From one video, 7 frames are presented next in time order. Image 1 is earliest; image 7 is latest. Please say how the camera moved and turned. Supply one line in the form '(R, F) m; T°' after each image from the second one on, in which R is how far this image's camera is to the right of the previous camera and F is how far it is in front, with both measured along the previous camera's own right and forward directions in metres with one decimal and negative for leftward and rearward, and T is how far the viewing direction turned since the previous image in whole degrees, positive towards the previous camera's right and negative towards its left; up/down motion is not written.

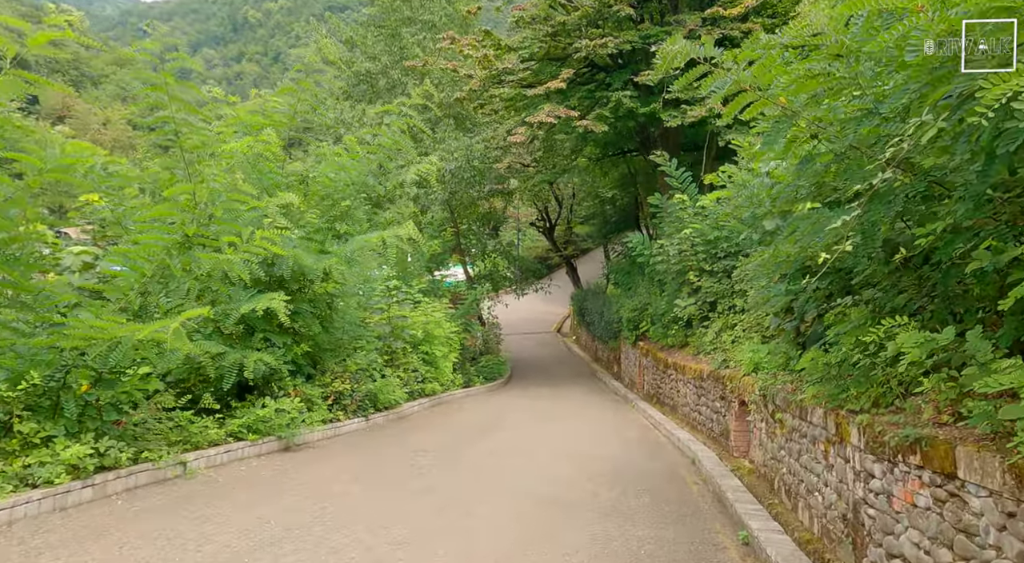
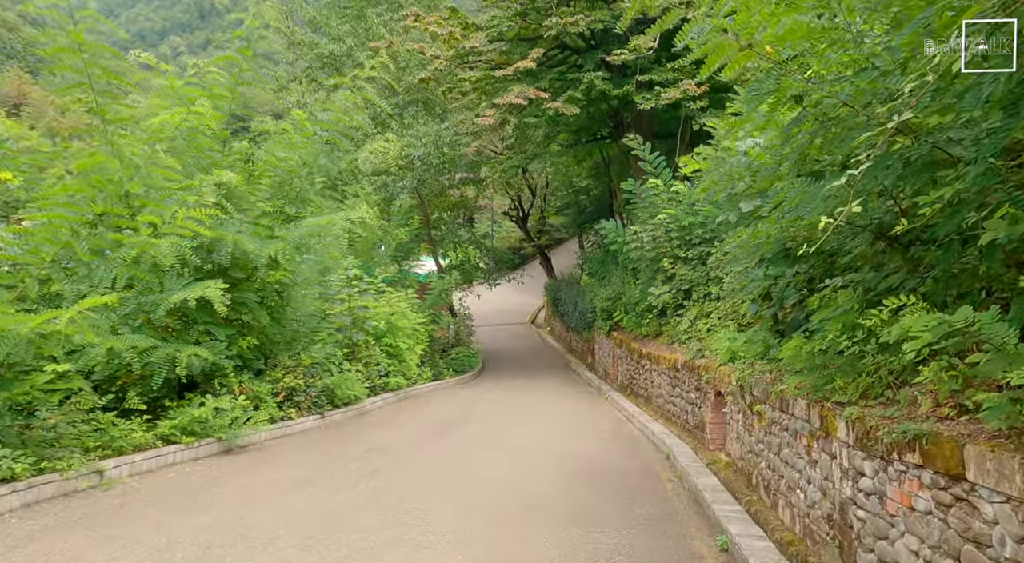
(+0.1, +0.6) m; +2°
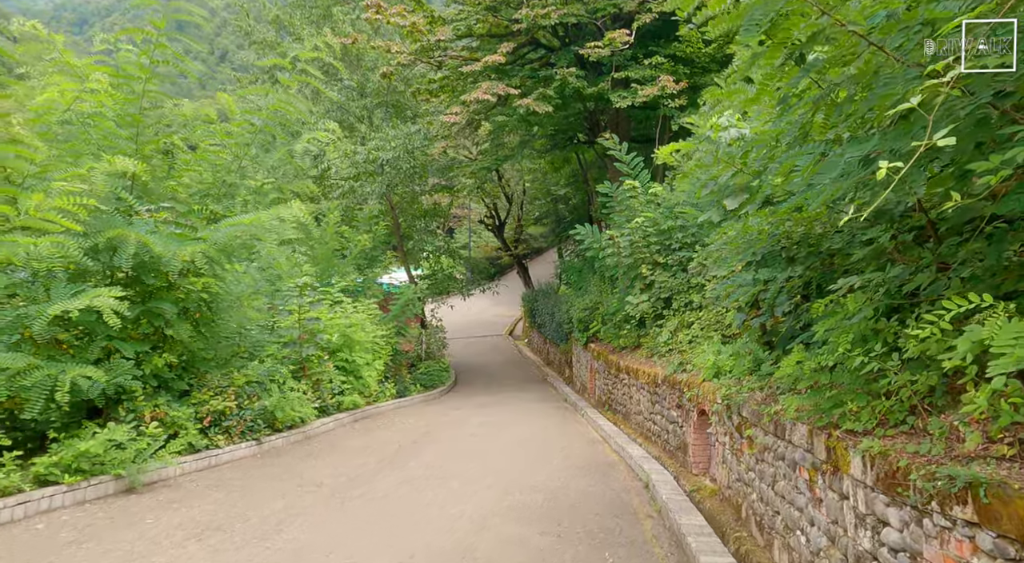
(+0.2, +1.1) m; +1°
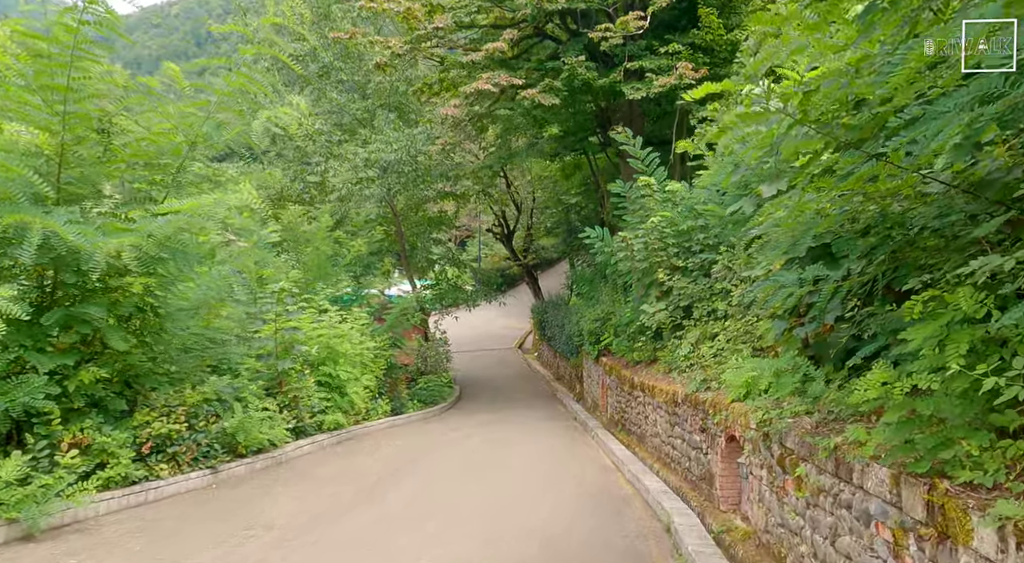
(+0.1, +1.3) m; -1°
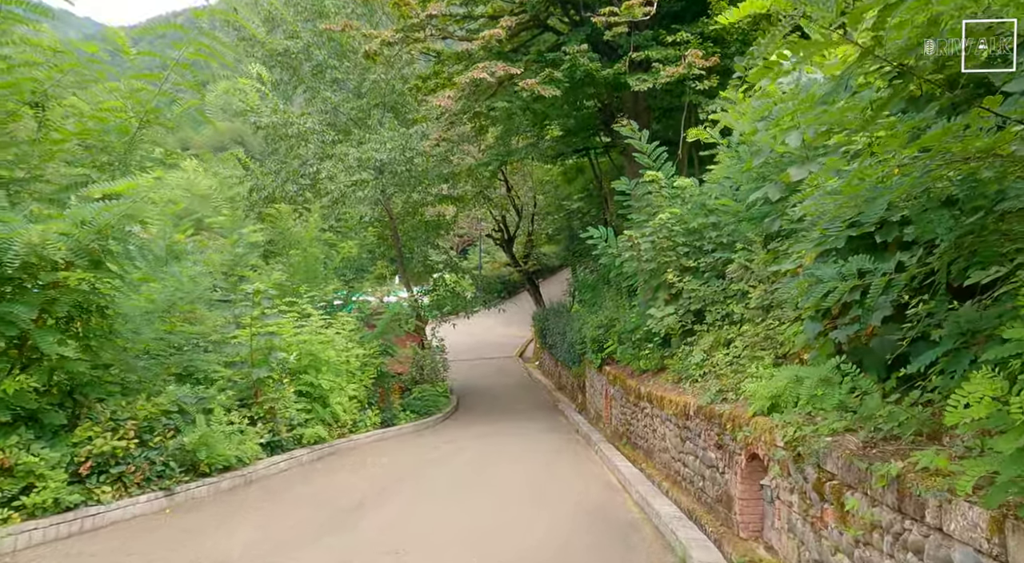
(+0.1, +0.9) m; 0°
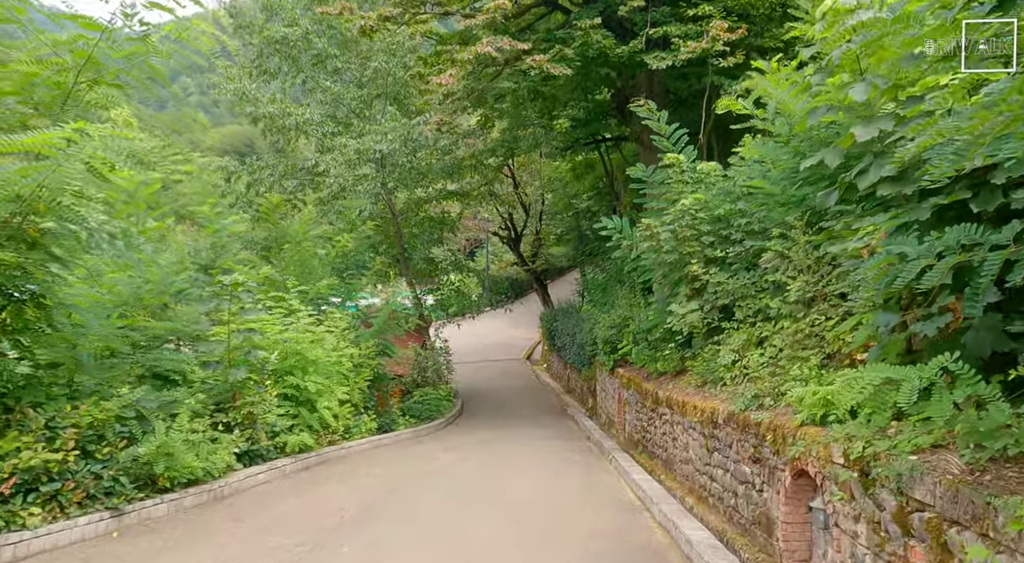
(0.0, +1.0) m; 0°
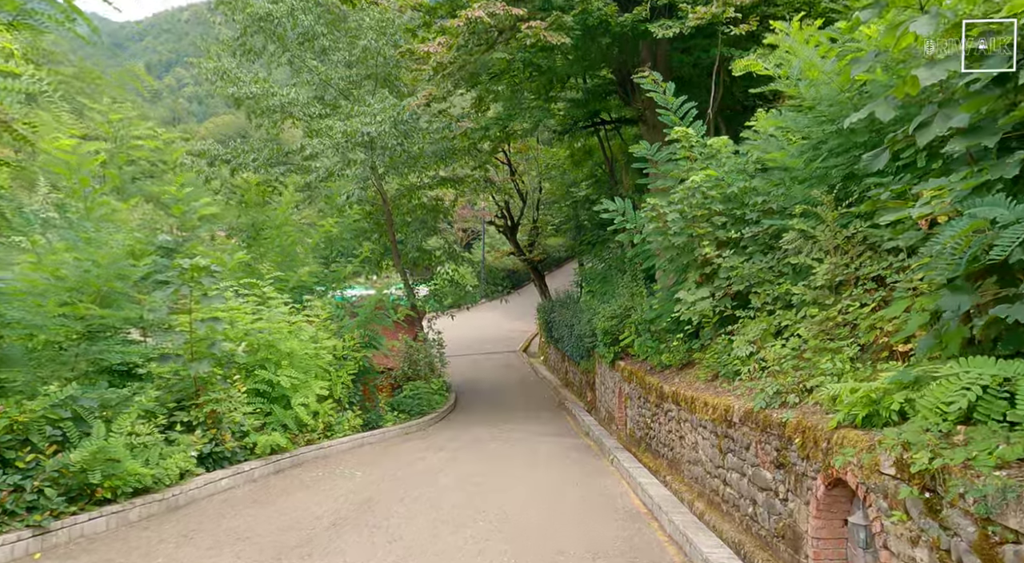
(0.0, +0.9) m; 0°
